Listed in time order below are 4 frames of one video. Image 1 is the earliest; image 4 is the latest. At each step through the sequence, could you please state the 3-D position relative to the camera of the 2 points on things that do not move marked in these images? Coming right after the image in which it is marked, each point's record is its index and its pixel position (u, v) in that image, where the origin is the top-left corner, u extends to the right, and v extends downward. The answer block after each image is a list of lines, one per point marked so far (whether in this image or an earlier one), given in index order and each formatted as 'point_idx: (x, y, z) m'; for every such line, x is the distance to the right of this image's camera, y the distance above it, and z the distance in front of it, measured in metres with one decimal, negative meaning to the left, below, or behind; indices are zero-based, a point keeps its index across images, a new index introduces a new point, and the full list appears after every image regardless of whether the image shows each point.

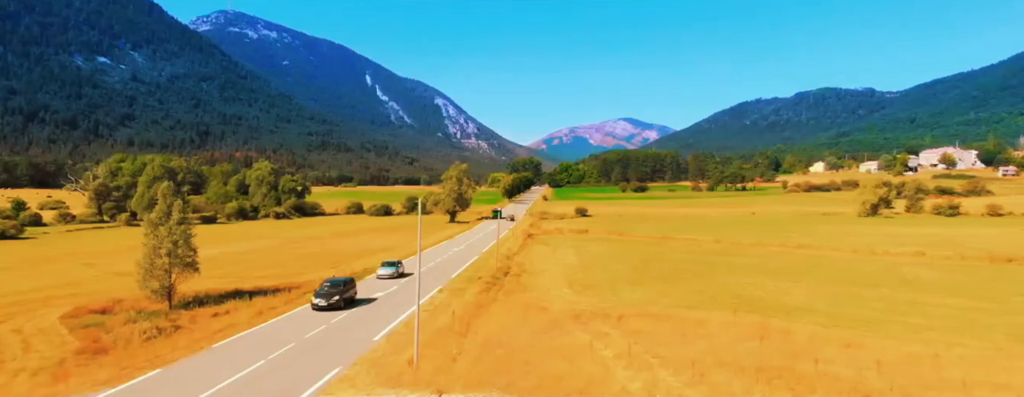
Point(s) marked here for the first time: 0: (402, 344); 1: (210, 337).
0: (-3.1, -4.3, +17.1) m
1: (-9.8, -4.5, +18.8) m
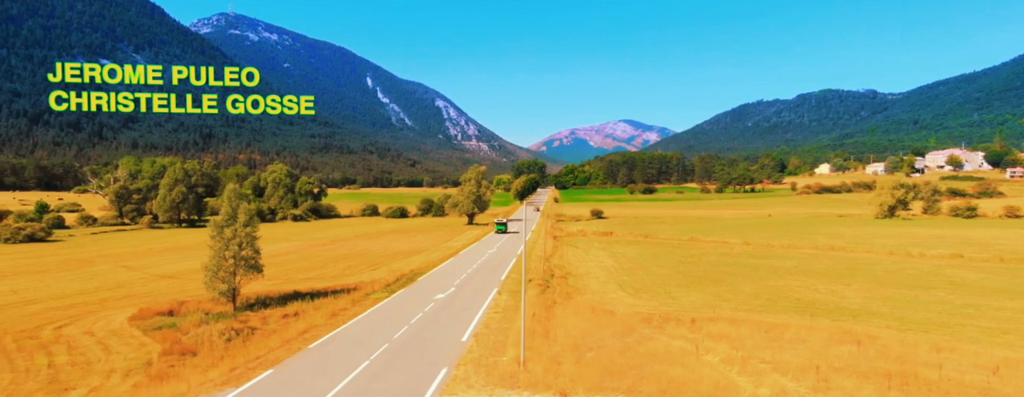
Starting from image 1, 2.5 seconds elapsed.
0: (-0.4, -4.4, +17.1) m
1: (-7.1, -4.6, +18.9) m
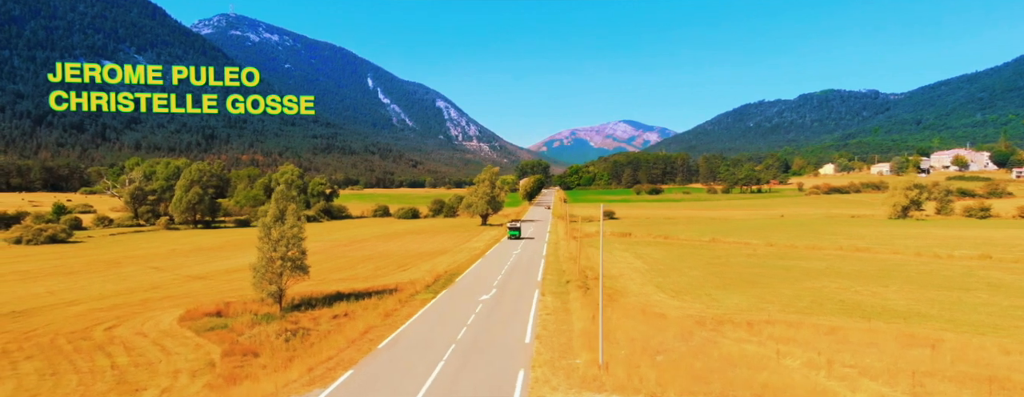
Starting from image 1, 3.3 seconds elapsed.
0: (+1.6, -4.4, +17.0) m
1: (-5.0, -4.6, +18.9) m
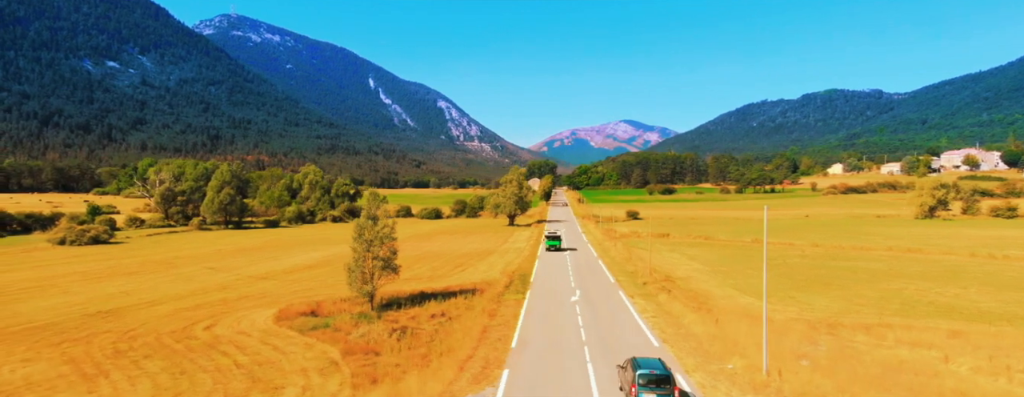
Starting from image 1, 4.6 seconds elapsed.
0: (+5.6, -4.5, +16.9) m
1: (-1.0, -4.7, +19.0) m
